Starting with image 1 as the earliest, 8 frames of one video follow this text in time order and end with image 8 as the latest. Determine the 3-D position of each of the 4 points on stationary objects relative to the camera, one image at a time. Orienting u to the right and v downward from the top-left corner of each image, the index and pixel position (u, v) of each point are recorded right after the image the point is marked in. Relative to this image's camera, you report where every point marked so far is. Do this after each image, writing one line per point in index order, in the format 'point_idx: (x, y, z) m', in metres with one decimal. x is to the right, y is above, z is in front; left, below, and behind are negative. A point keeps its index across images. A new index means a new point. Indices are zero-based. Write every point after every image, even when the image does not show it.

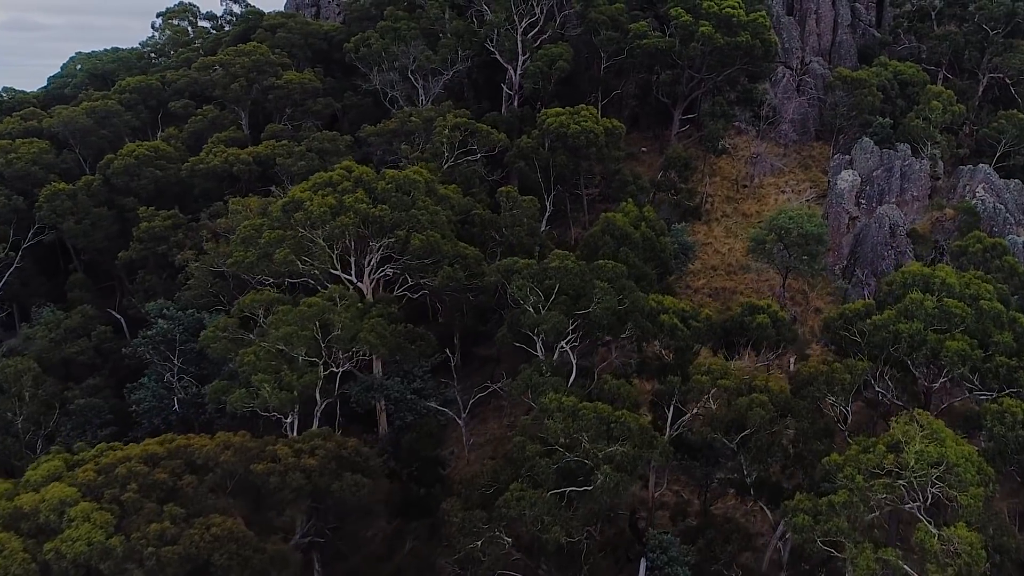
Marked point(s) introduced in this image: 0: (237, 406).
0: (-5.2, -2.2, +19.5) m
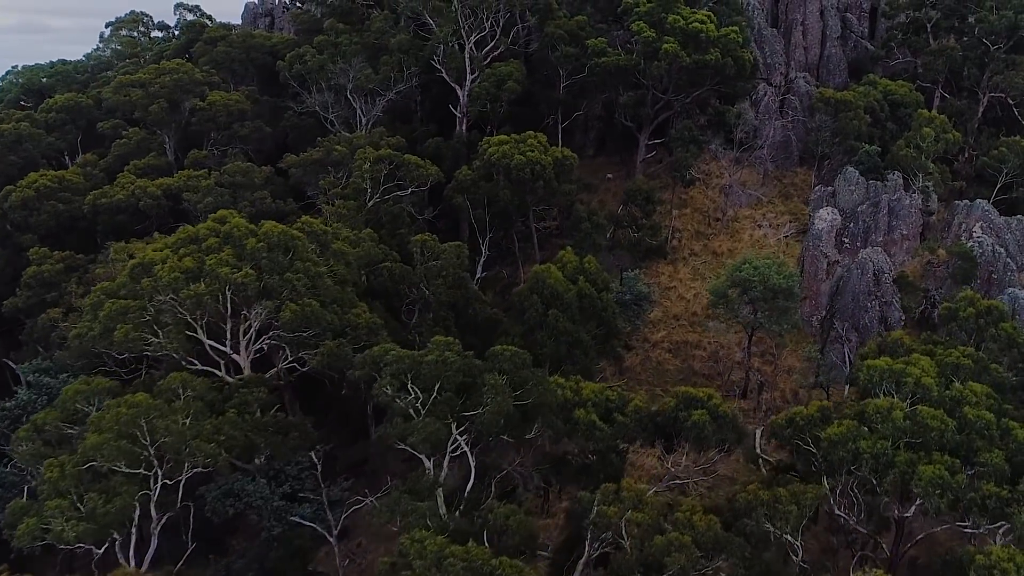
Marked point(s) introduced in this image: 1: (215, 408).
0: (-7.3, -3.8, +15.6) m
1: (-5.4, -2.2, +19.1) m
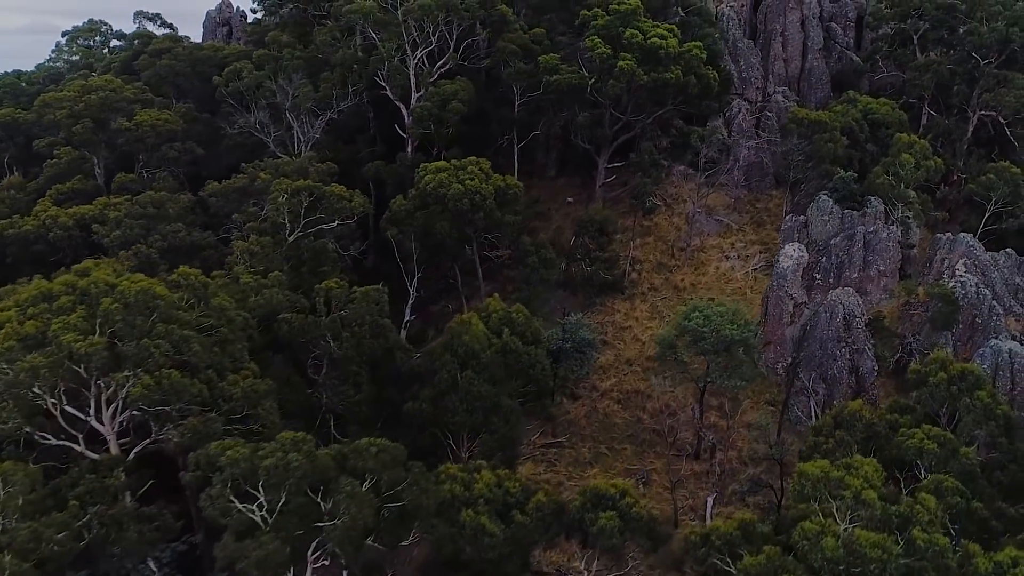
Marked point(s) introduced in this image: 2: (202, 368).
0: (-9.1, -4.9, +12.9) m
1: (-7.2, -3.3, +16.4) m
2: (-5.5, -1.4, +18.4) m
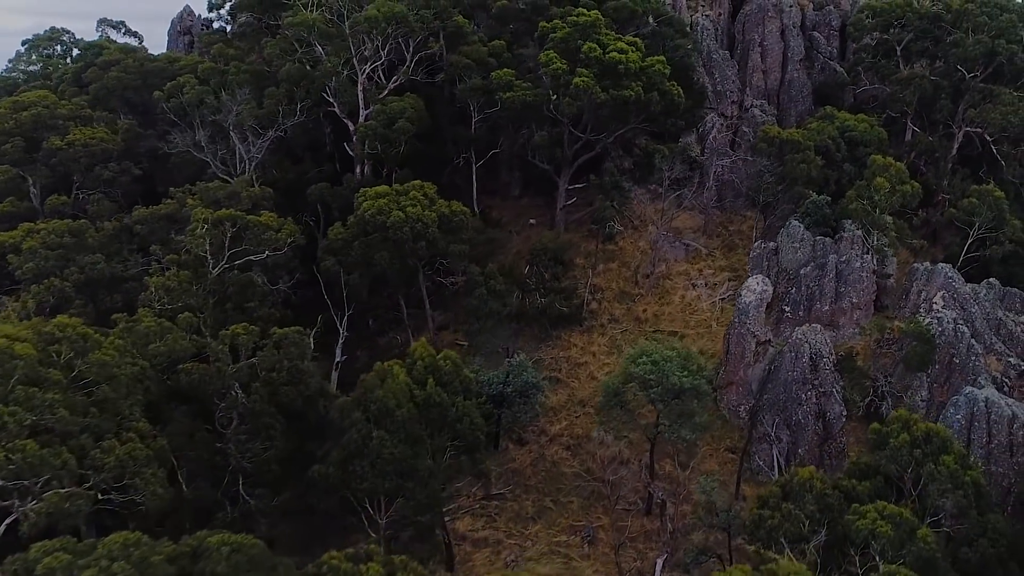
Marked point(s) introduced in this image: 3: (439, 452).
0: (-10.6, -5.8, +10.9) m
1: (-8.7, -4.2, +14.4) m
2: (-7.0, -2.3, +16.5) m
3: (-1.4, -3.1, +19.7) m
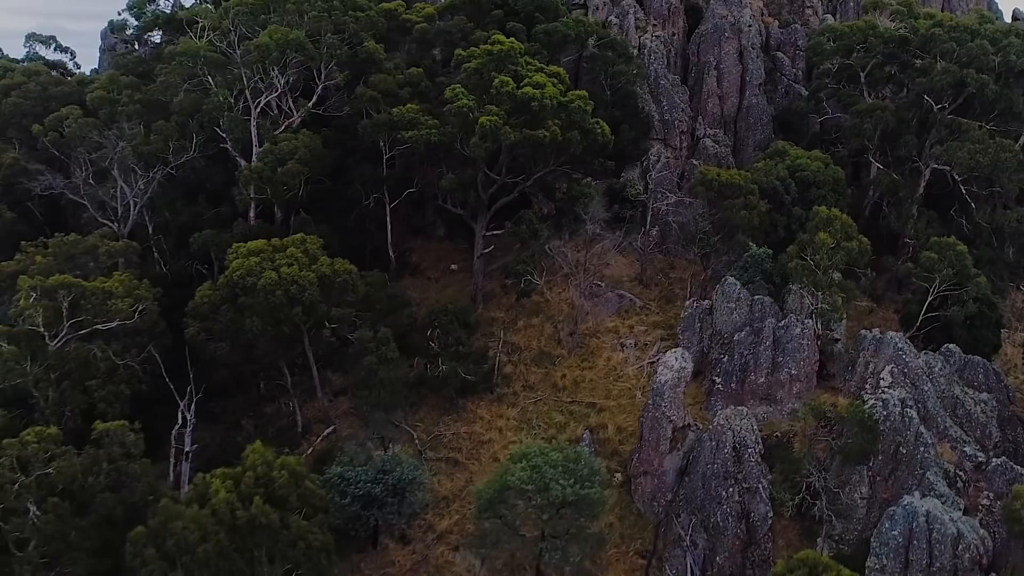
0: (-13.2, -7.4, +7.7) m
1: (-11.3, -5.8, +11.2) m
2: (-9.5, -3.9, +13.2) m
3: (-3.9, -4.7, +16.4) m
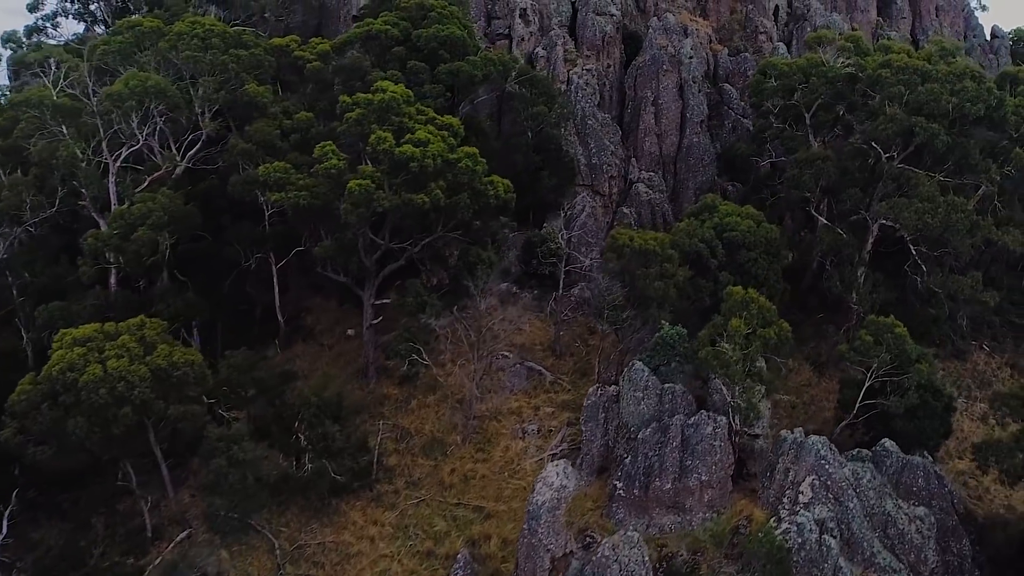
0: (-15.8, -9.2, +4.5) m
1: (-13.9, -7.7, +7.9) m
2: (-12.1, -5.8, +10.0) m
3: (-6.6, -6.6, +13.2) m
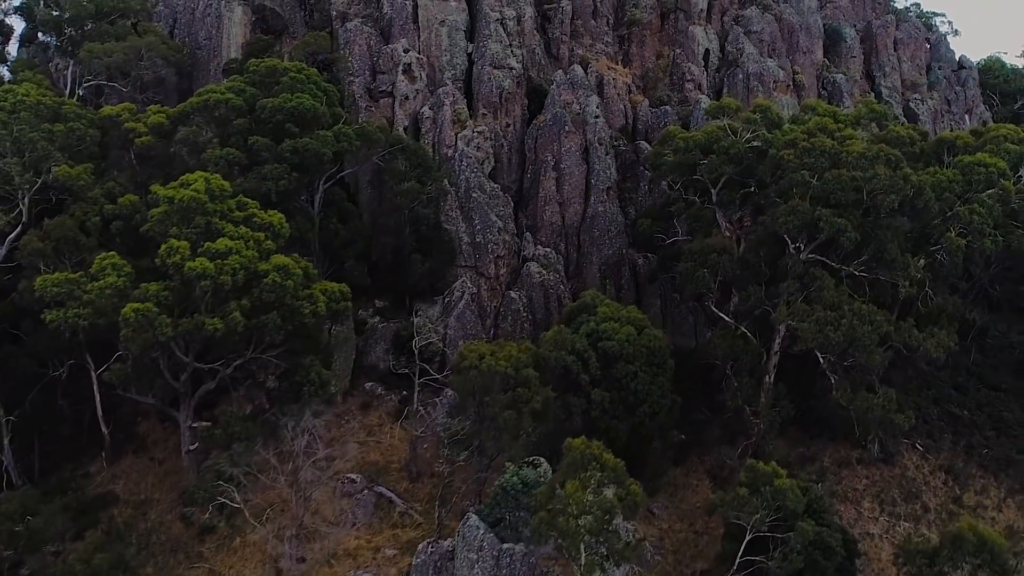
0: (-19.2, -11.8, +1.0) m
1: (-17.3, -10.3, +4.4) m
2: (-15.6, -8.3, +6.5) m
3: (-10.0, -9.1, +9.7) m
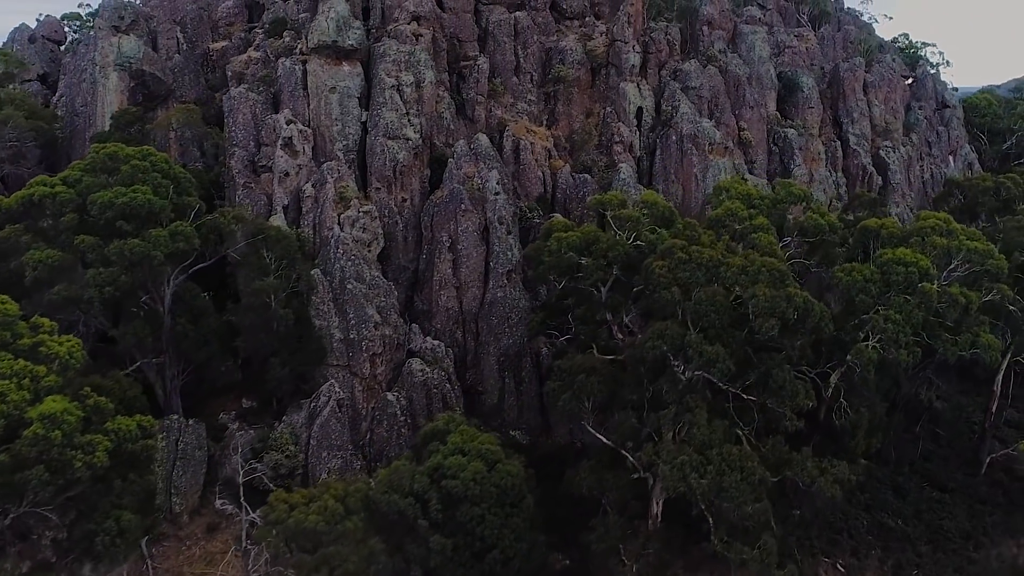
0: (-23.1, -14.2, -1.0) m
1: (-21.1, -12.7, +2.4) m
2: (-19.3, -10.8, +4.4) m
3: (-13.6, -11.6, +7.5) m
